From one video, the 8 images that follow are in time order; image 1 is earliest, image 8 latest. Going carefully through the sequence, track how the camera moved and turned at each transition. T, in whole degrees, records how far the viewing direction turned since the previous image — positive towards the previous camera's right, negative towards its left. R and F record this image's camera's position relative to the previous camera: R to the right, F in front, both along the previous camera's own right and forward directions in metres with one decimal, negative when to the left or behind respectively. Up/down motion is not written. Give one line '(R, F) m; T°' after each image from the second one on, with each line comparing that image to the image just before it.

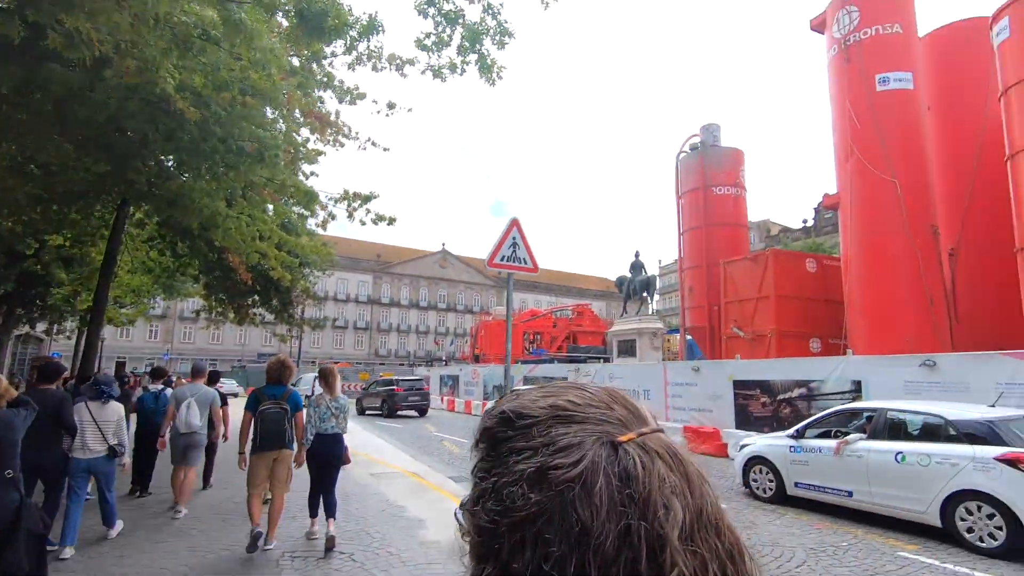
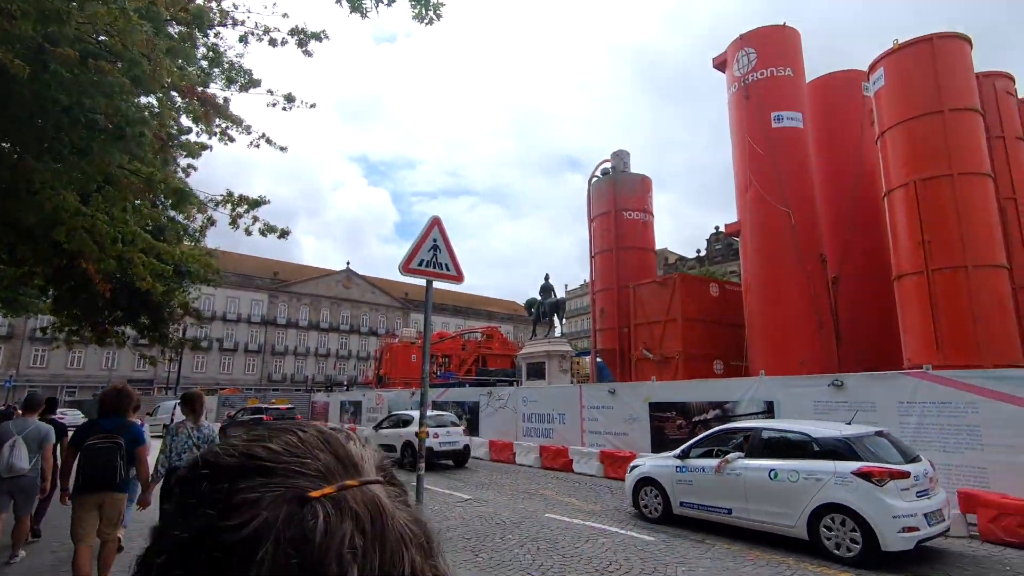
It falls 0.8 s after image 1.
(-0.1, +0.7) m; +10°
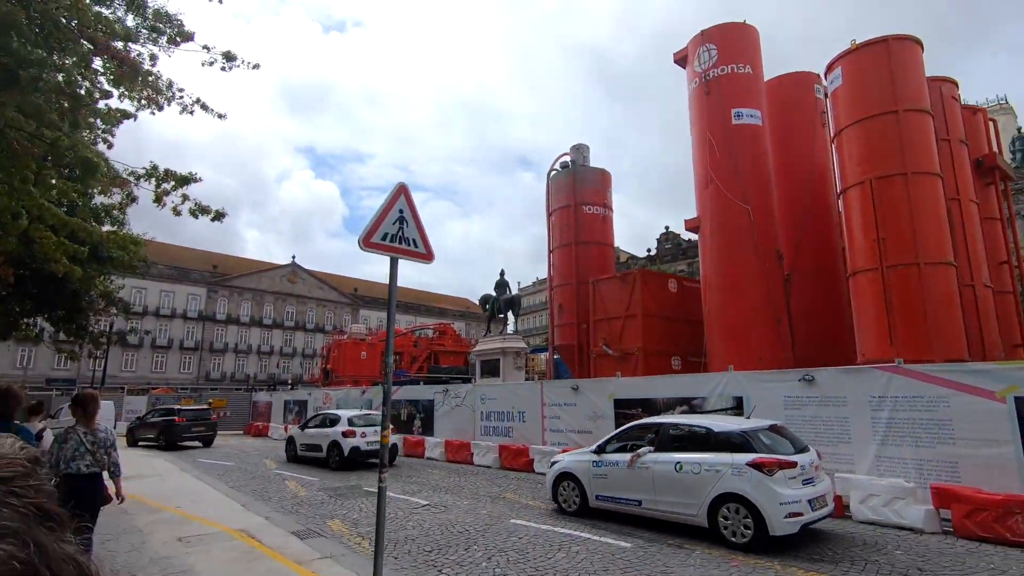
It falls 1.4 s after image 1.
(-0.2, +0.6) m; +5°
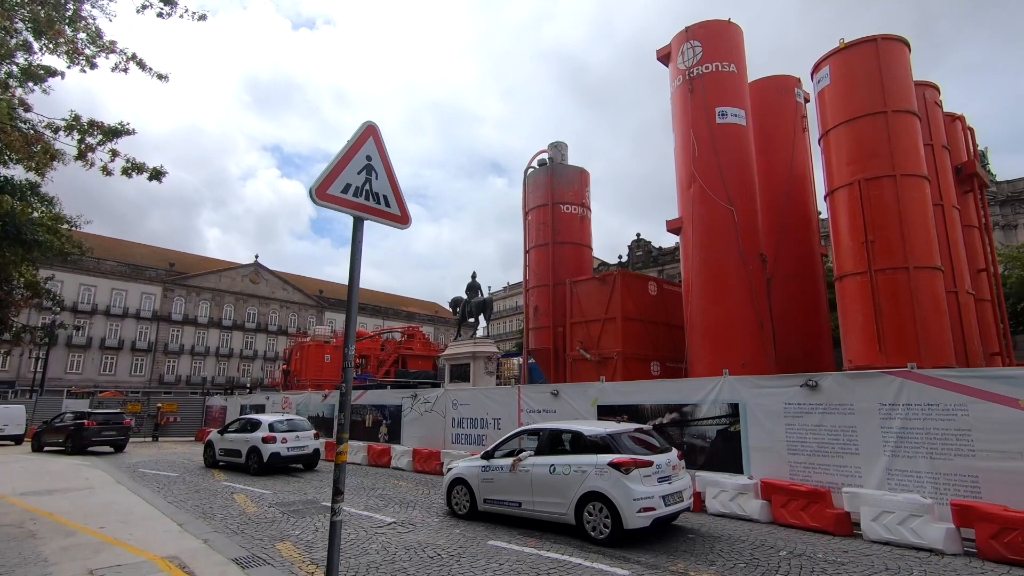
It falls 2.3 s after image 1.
(-0.2, +0.8) m; +3°
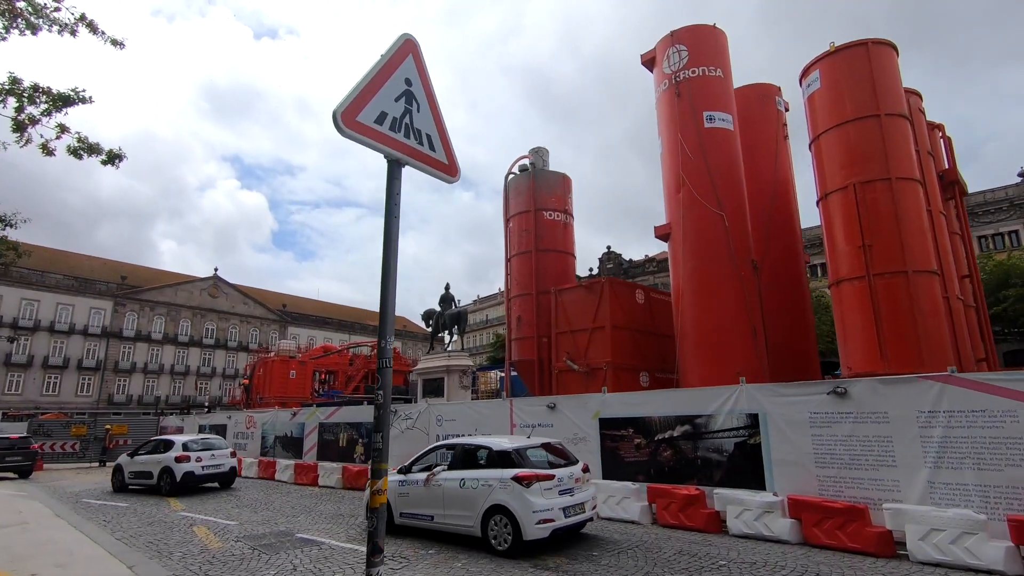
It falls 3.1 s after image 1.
(-0.5, +0.7) m; +4°
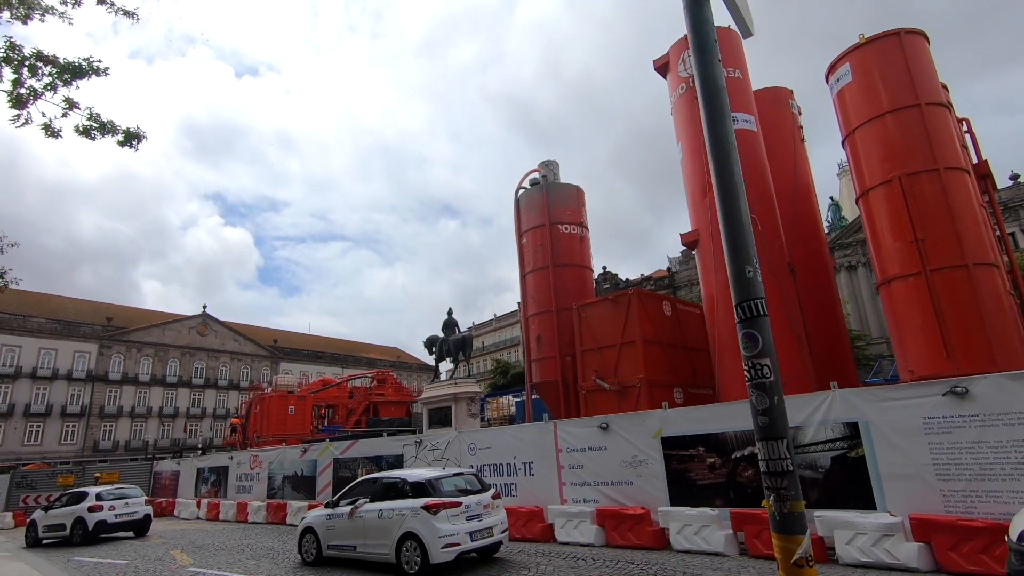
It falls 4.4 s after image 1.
(-0.9, +0.8) m; +1°
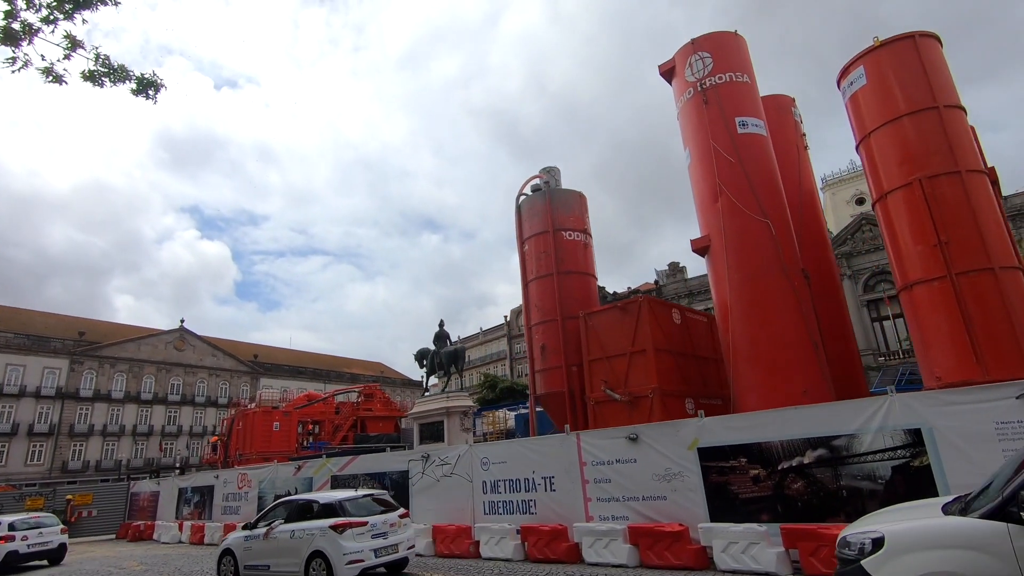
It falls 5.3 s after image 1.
(-0.6, +0.5) m; +2°
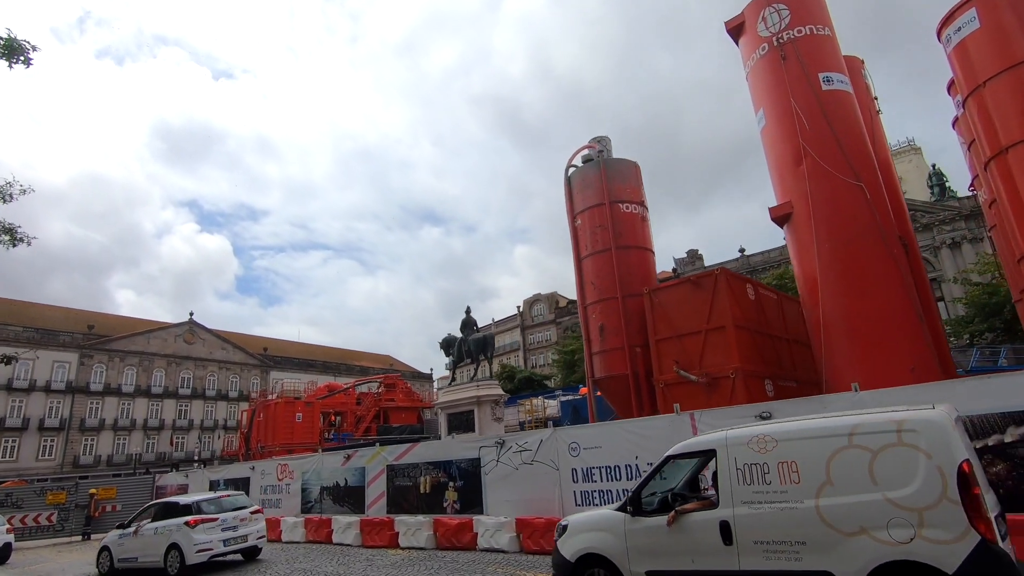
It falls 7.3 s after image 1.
(-1.5, +1.1) m; 0°
